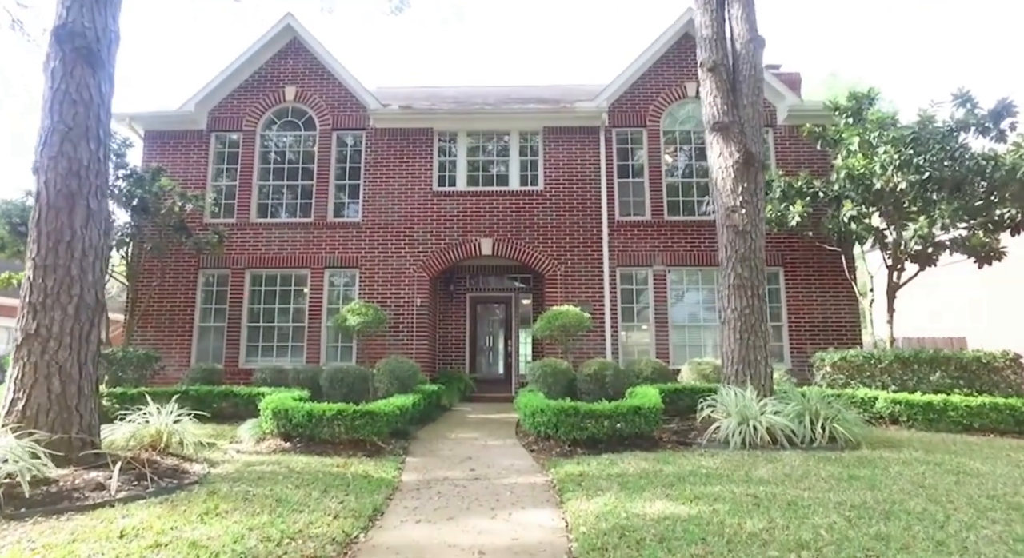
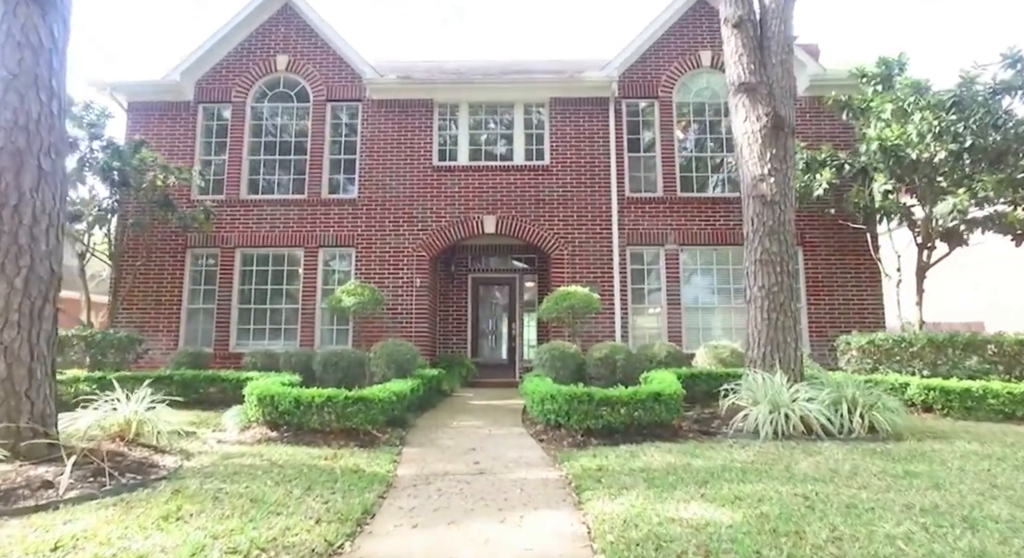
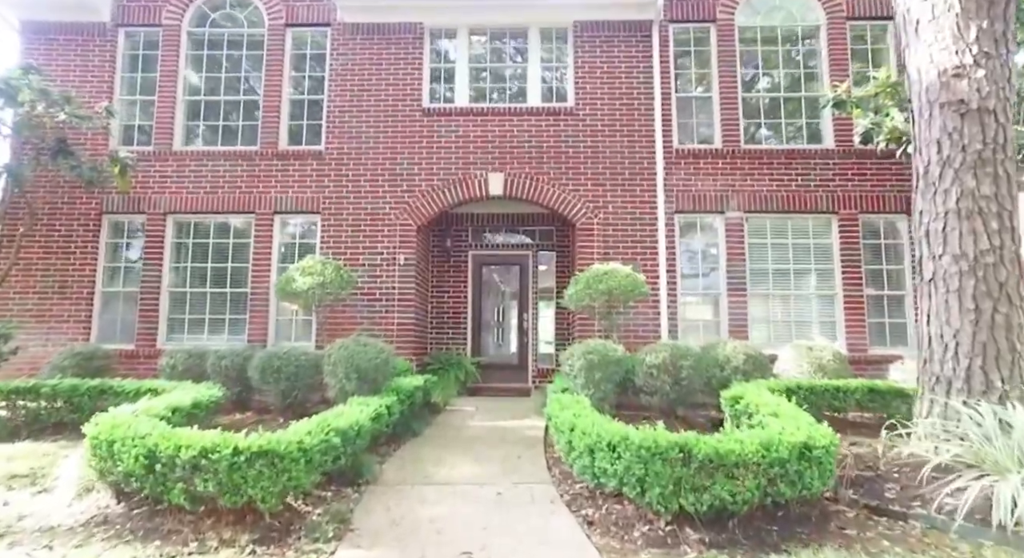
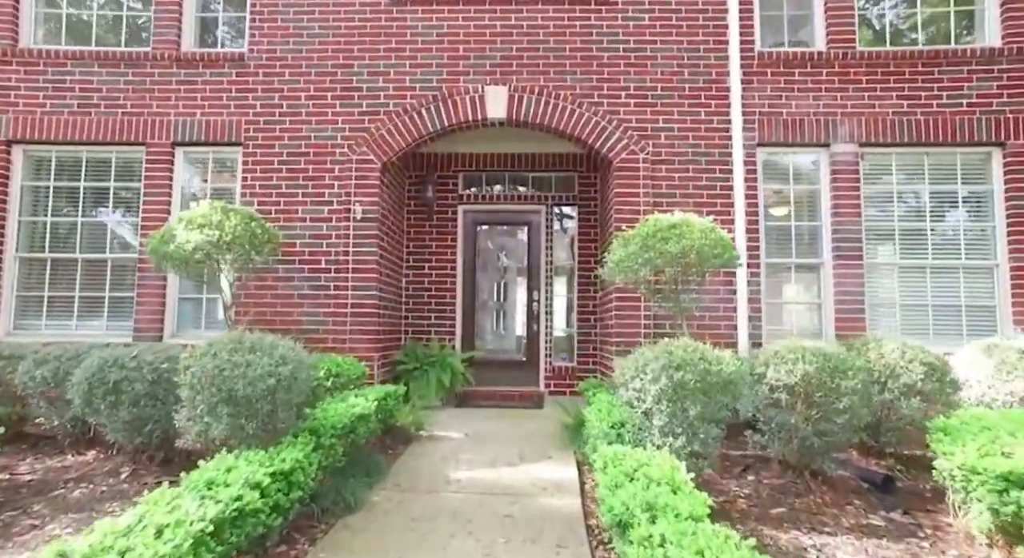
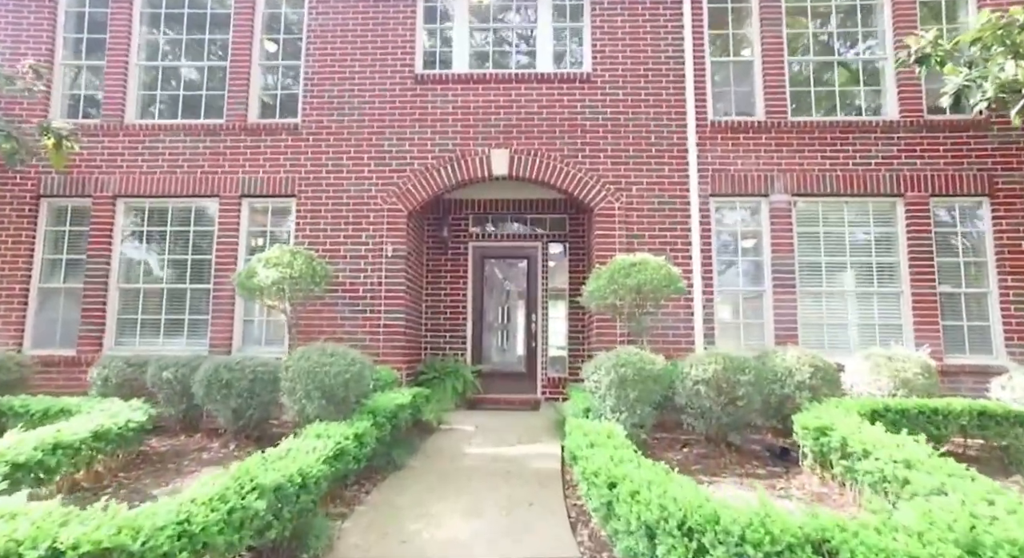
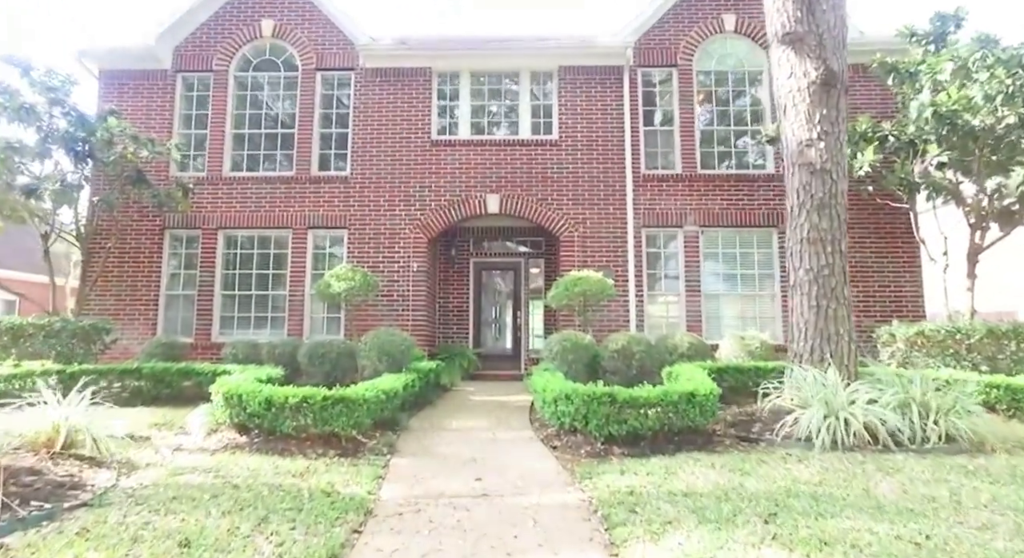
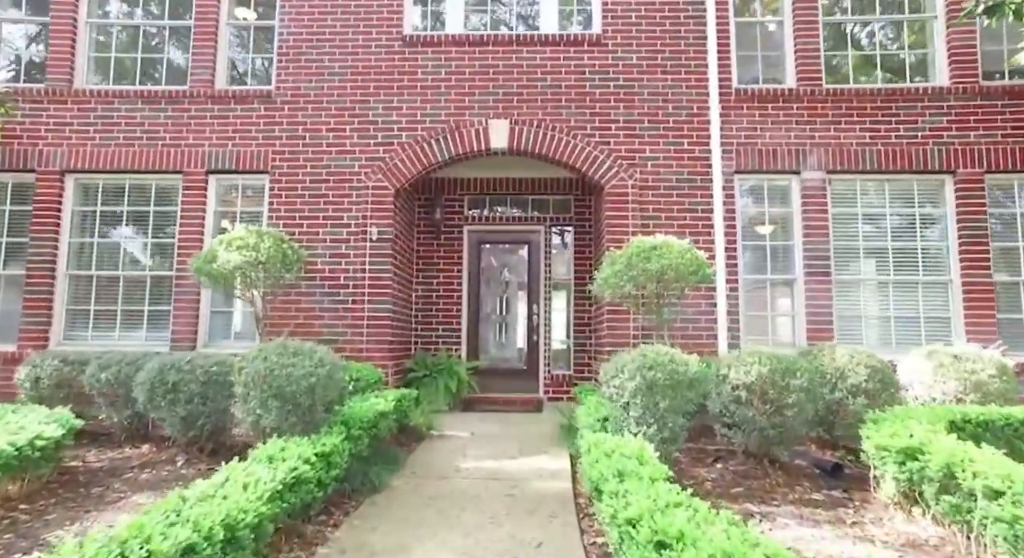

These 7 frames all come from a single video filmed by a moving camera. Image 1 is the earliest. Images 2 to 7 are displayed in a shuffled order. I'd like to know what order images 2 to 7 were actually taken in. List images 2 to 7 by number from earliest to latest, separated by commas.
2, 6, 3, 5, 7, 4
